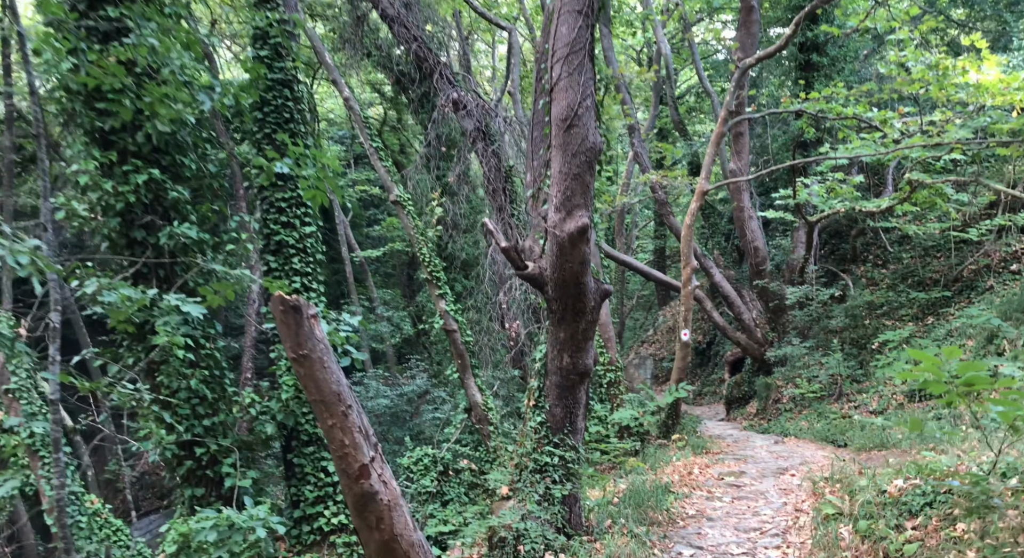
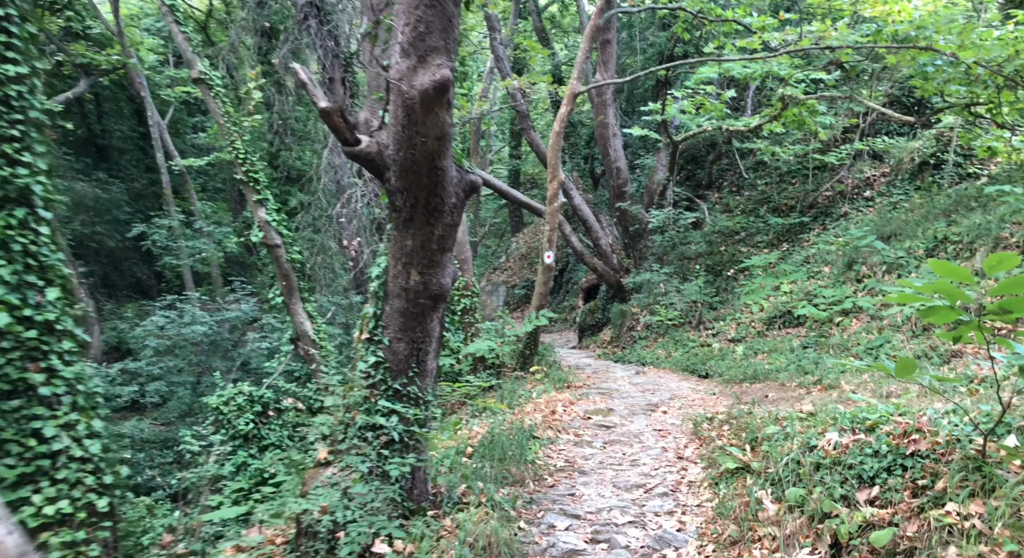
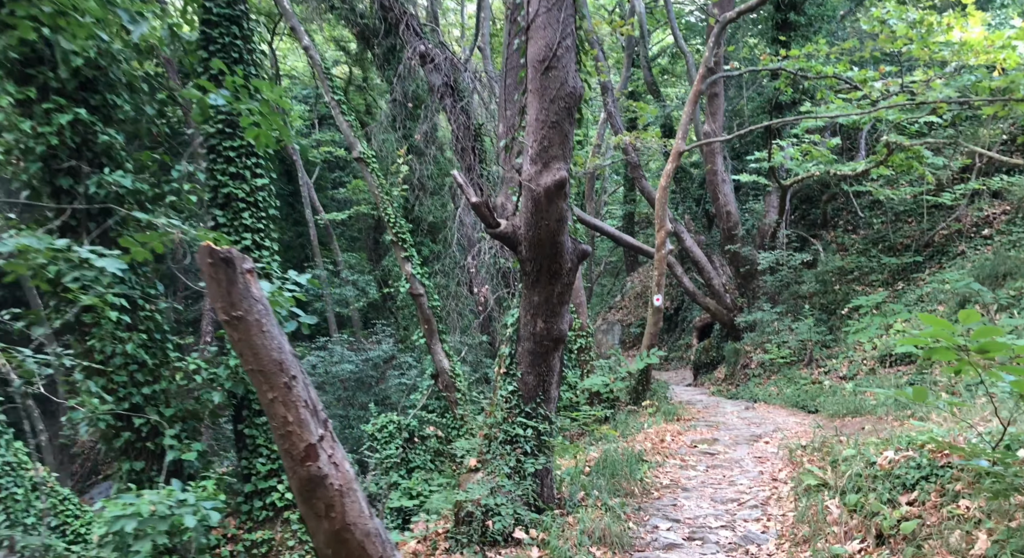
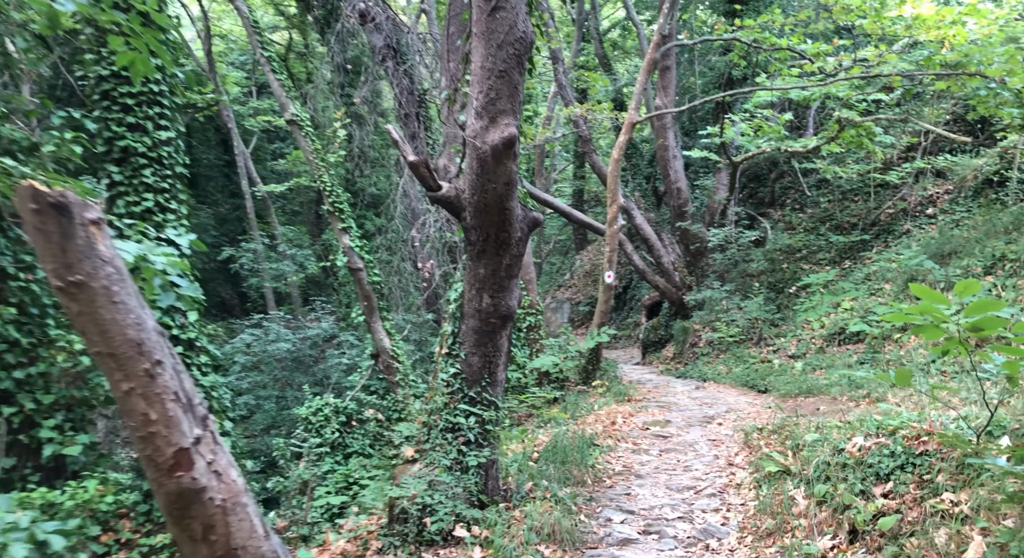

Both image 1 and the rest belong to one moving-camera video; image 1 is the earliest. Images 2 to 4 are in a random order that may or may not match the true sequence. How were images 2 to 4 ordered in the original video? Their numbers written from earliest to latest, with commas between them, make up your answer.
3, 4, 2
